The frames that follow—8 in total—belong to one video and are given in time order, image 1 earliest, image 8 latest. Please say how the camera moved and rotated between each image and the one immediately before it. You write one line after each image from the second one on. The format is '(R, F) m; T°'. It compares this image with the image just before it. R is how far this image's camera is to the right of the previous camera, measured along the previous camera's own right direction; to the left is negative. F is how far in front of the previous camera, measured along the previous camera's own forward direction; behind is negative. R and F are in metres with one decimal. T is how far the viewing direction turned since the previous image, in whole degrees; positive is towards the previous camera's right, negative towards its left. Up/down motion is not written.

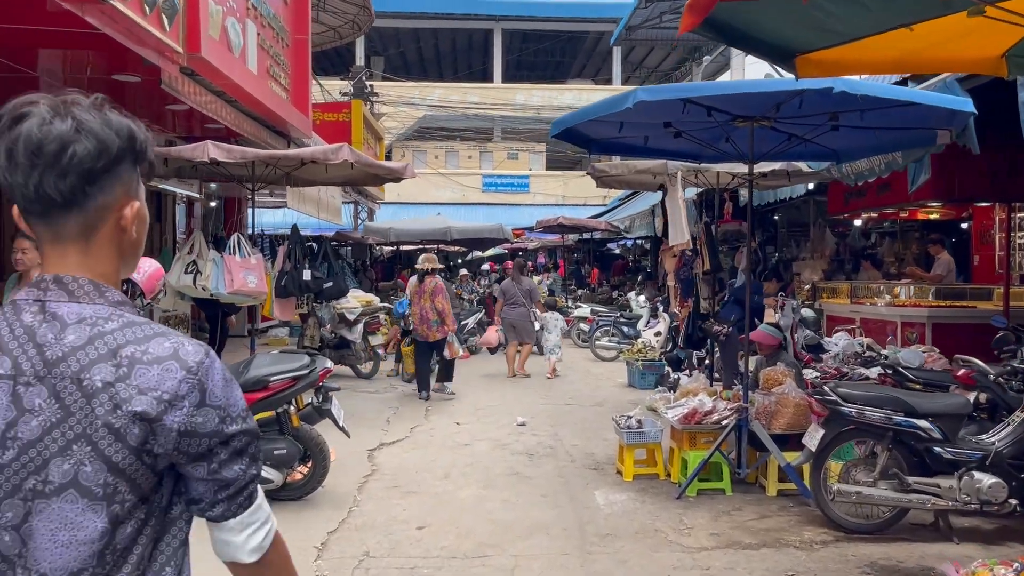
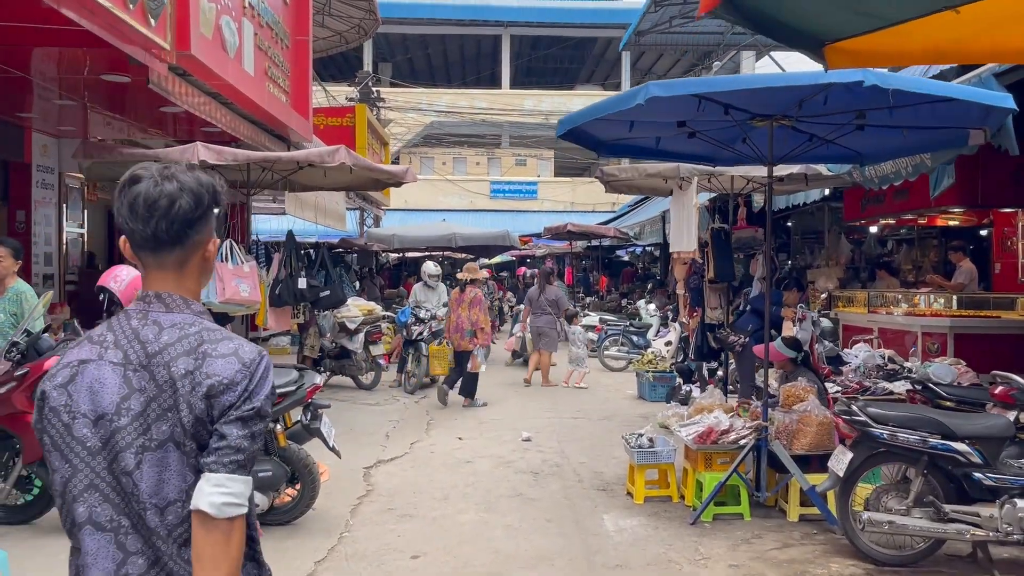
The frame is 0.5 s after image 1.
(0.0, +0.3) m; -1°
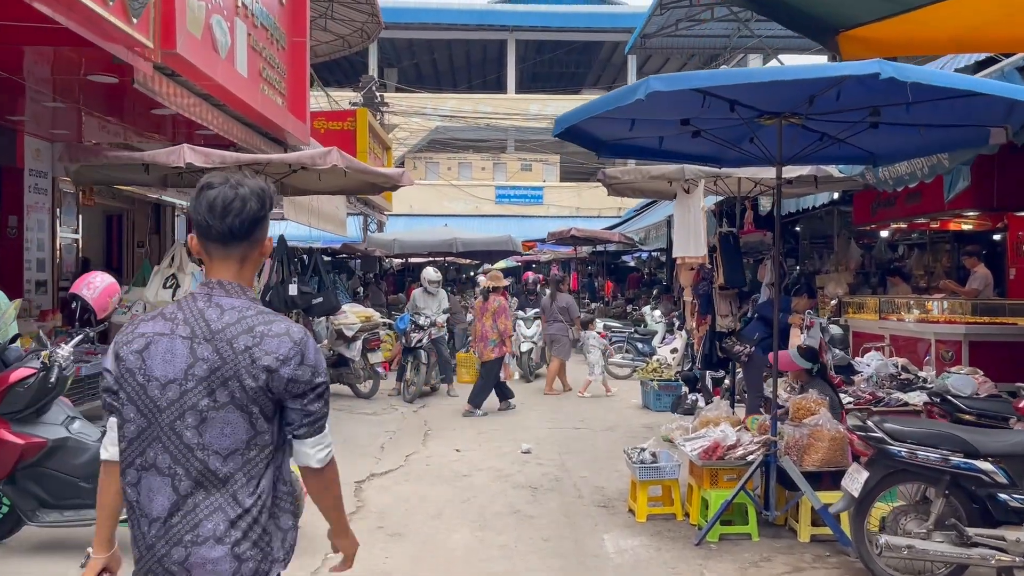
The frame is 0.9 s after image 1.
(+0.1, +0.2) m; 0°
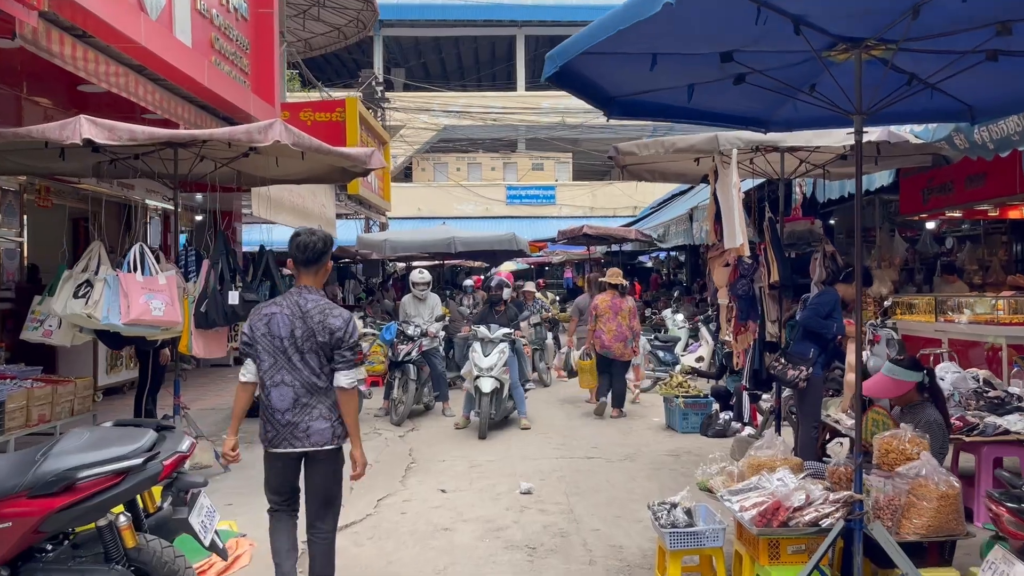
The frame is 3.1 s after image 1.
(+0.2, +1.3) m; -1°
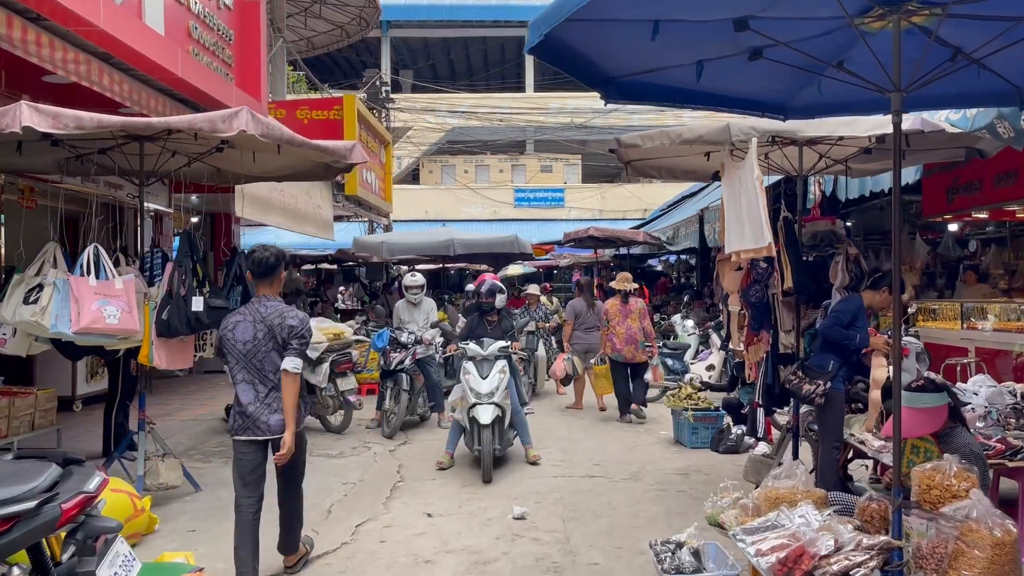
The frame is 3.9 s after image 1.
(+0.1, +0.5) m; -1°
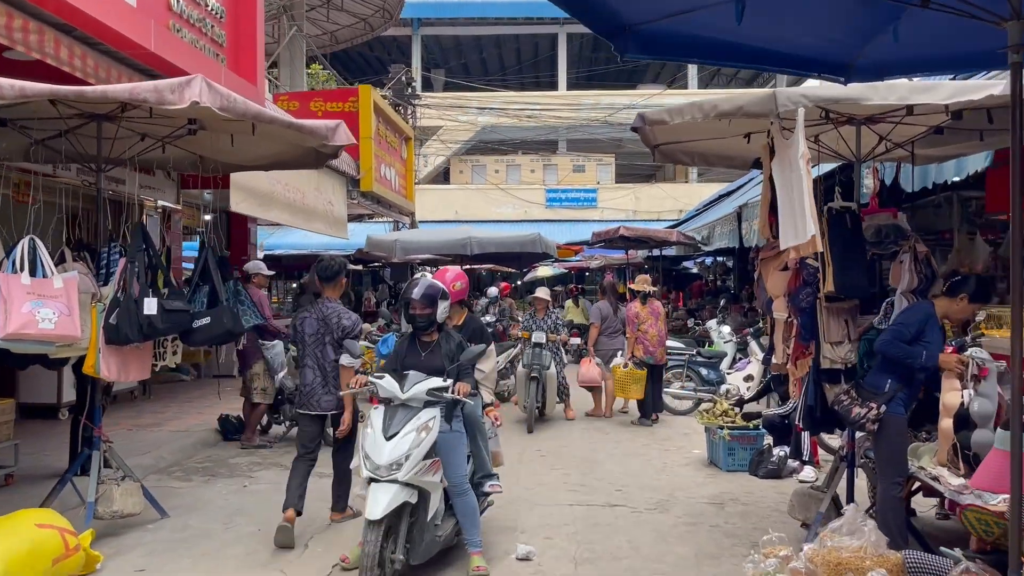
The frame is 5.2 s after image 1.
(+0.2, +0.8) m; -2°
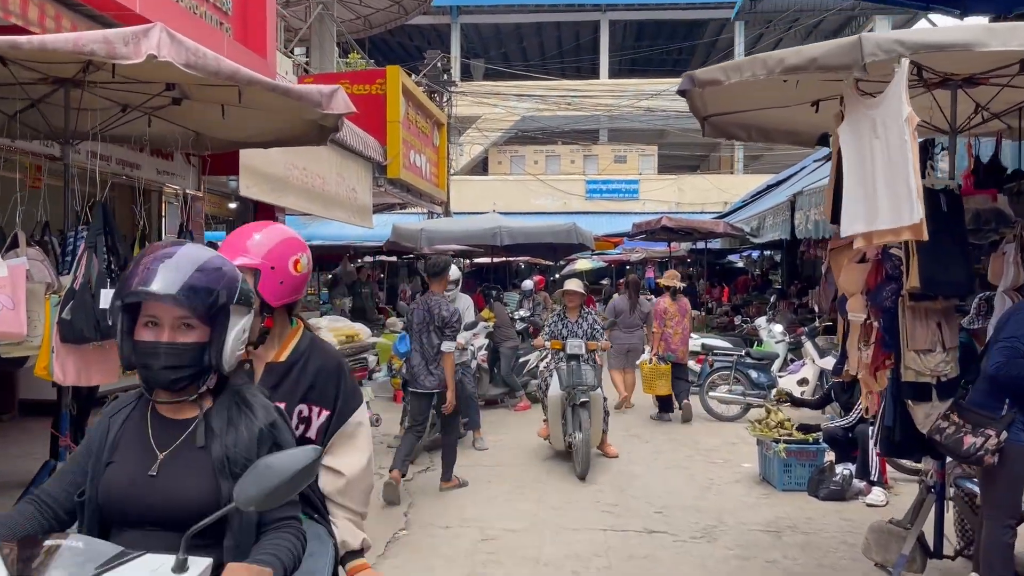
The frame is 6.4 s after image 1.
(+0.1, +0.7) m; -3°
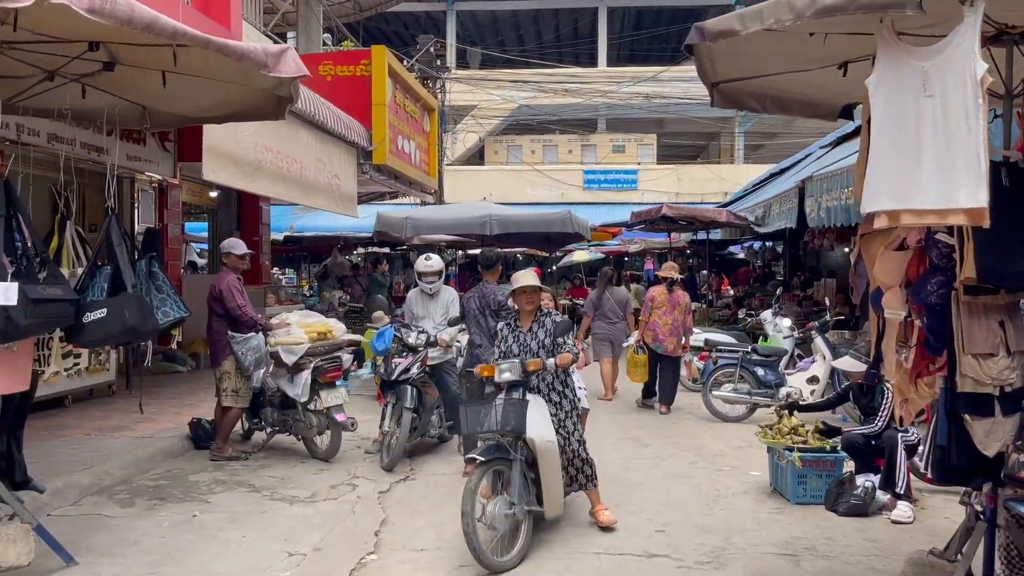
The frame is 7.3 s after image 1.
(+0.1, +0.6) m; 0°
